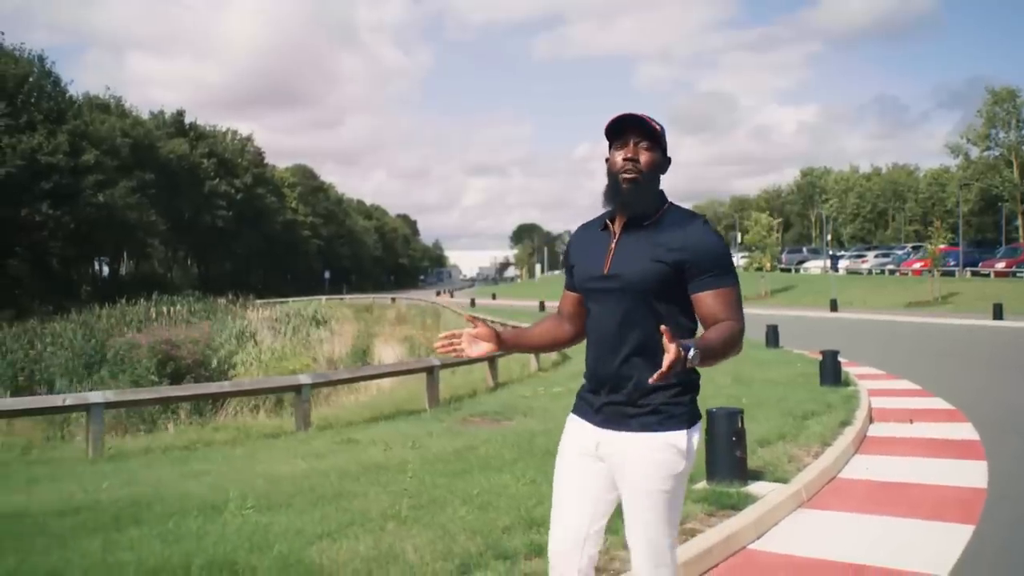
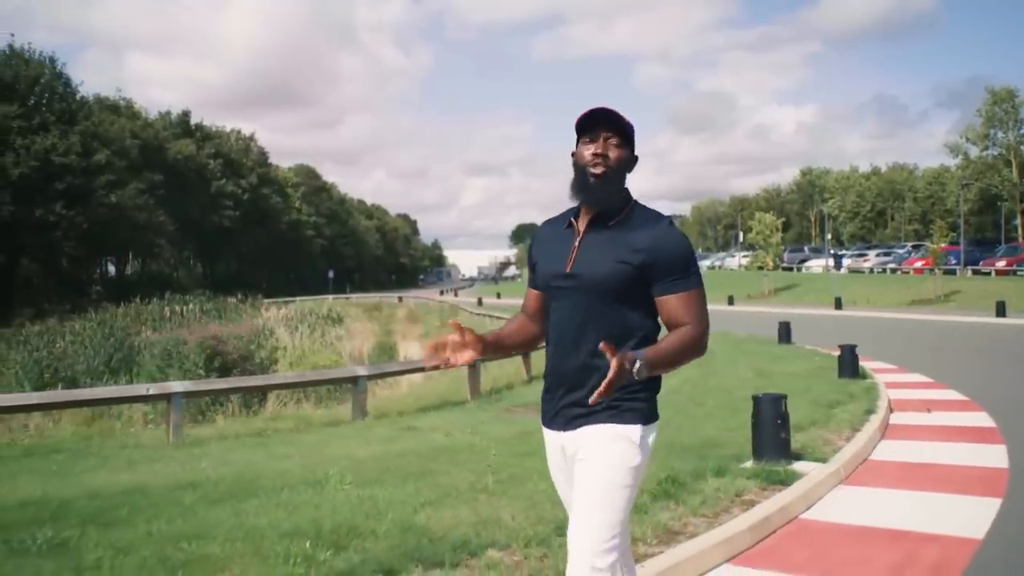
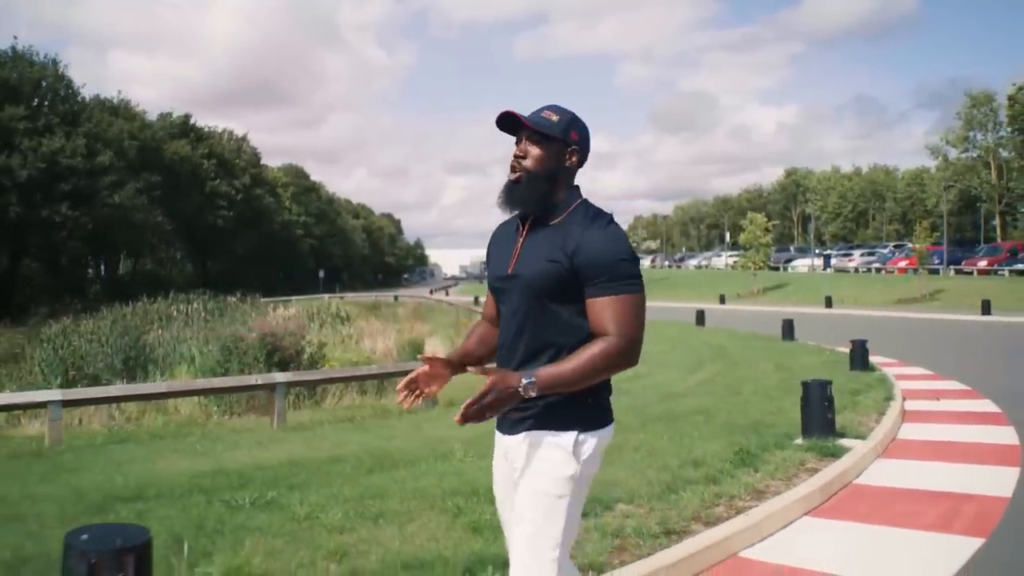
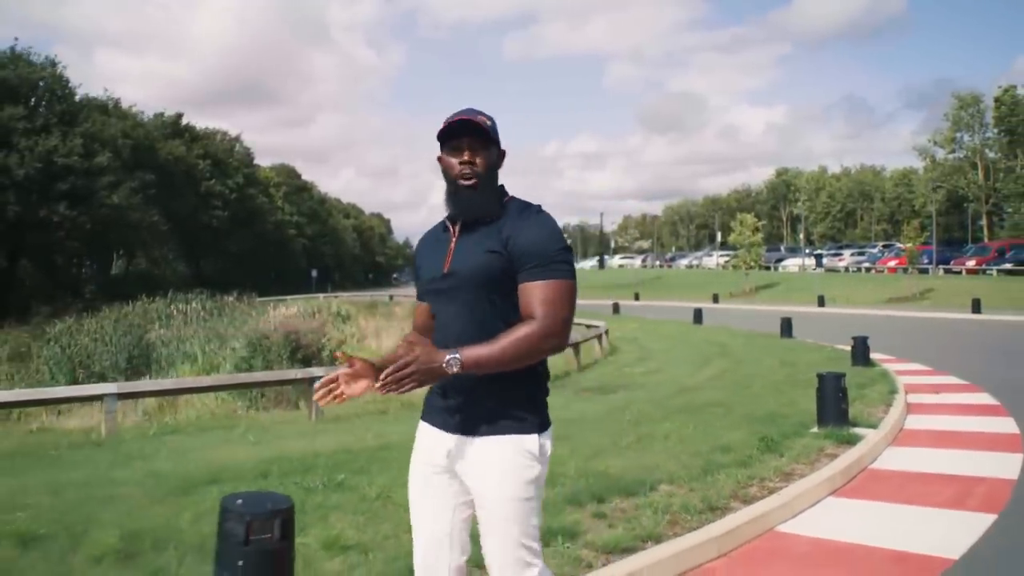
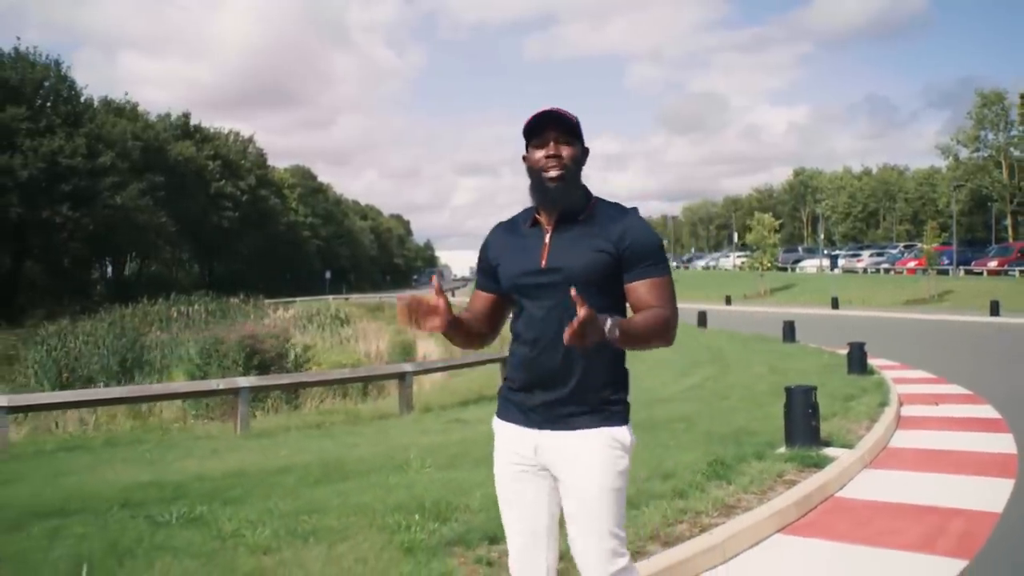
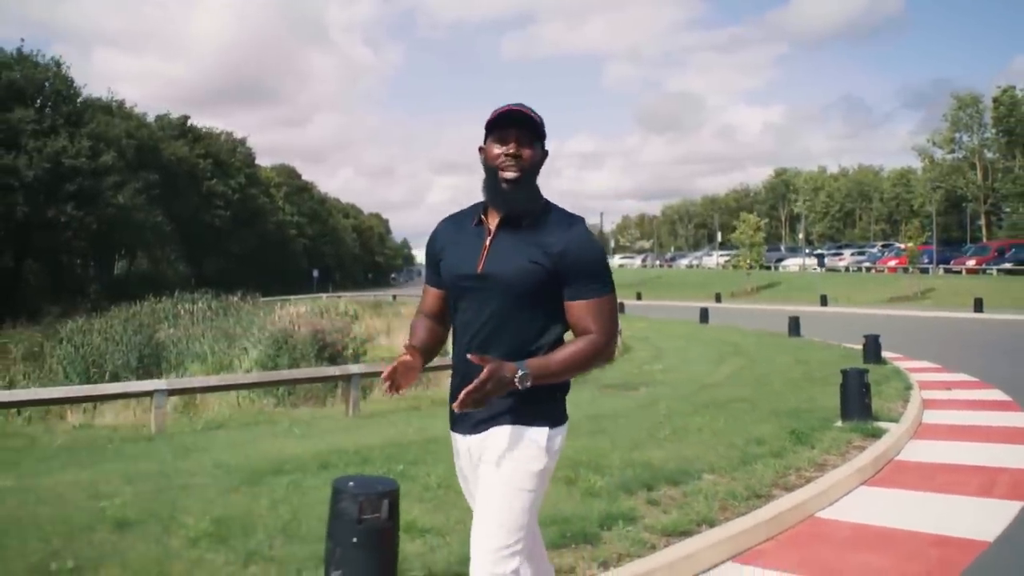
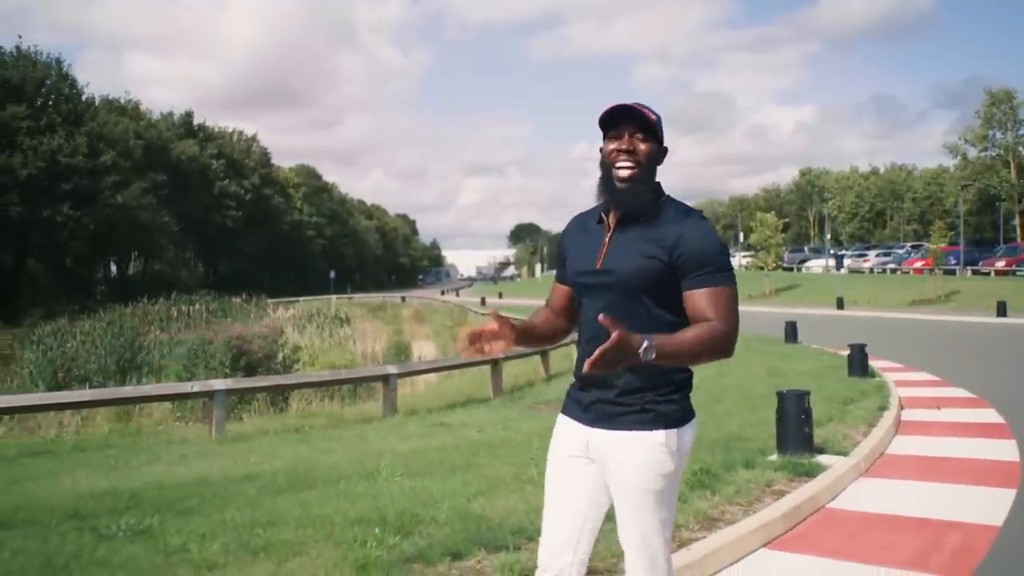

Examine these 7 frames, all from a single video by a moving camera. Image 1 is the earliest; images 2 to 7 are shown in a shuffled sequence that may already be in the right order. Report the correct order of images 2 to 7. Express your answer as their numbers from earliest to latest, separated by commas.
2, 7, 5, 3, 4, 6
